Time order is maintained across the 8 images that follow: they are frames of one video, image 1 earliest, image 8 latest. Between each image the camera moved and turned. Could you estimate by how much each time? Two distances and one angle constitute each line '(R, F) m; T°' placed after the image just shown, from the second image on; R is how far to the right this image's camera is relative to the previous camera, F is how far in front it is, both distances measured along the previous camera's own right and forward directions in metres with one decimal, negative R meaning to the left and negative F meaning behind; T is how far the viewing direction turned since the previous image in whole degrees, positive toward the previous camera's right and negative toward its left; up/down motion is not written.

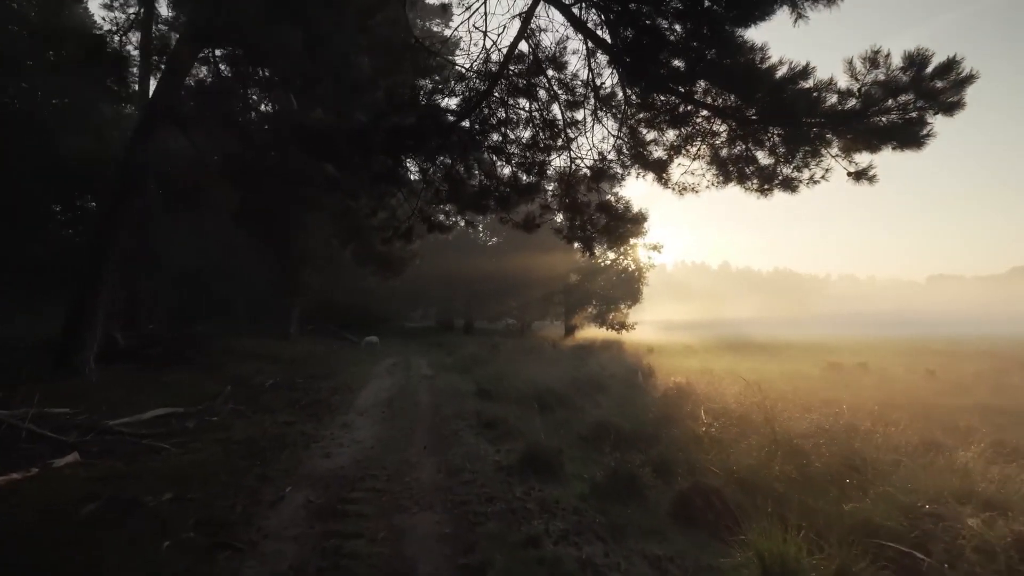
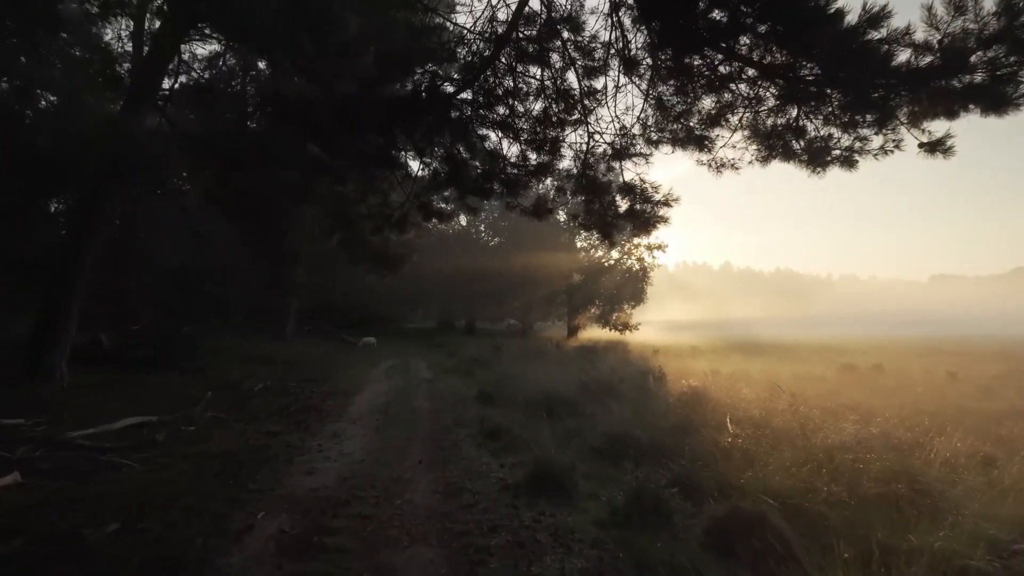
(-0.1, +1.0) m; 0°
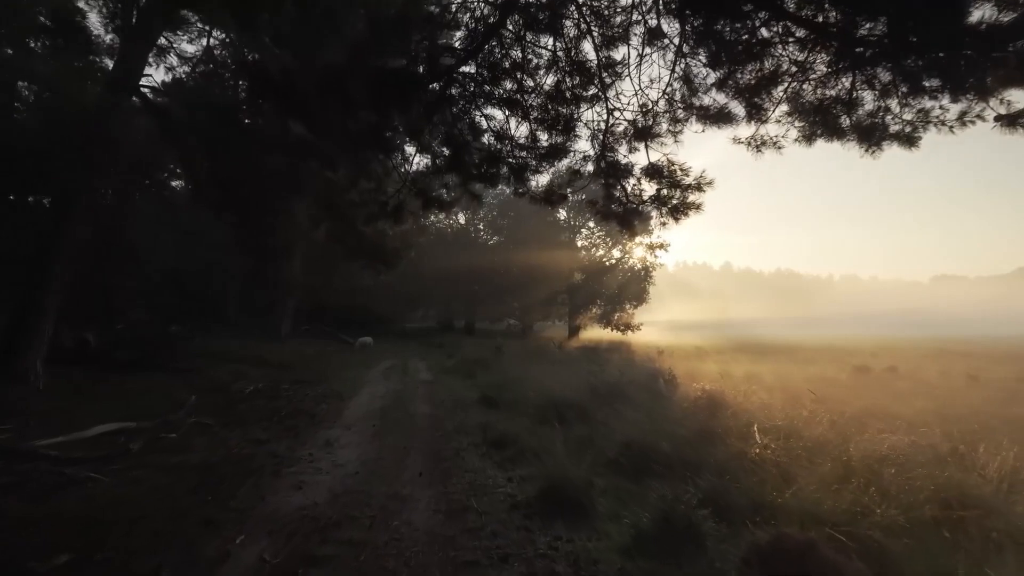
(-0.1, +0.8) m; 0°
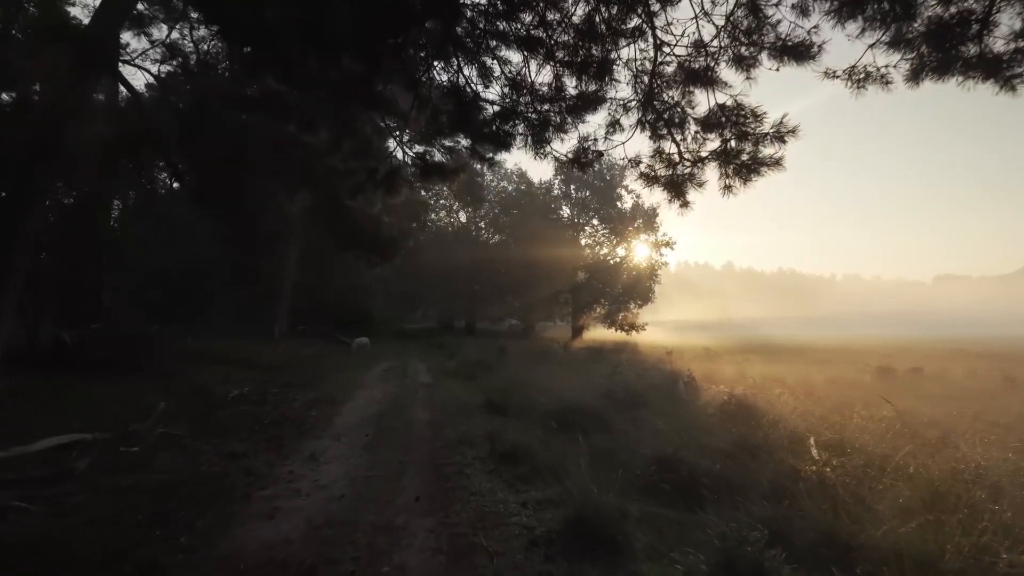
(-0.2, +1.3) m; 0°
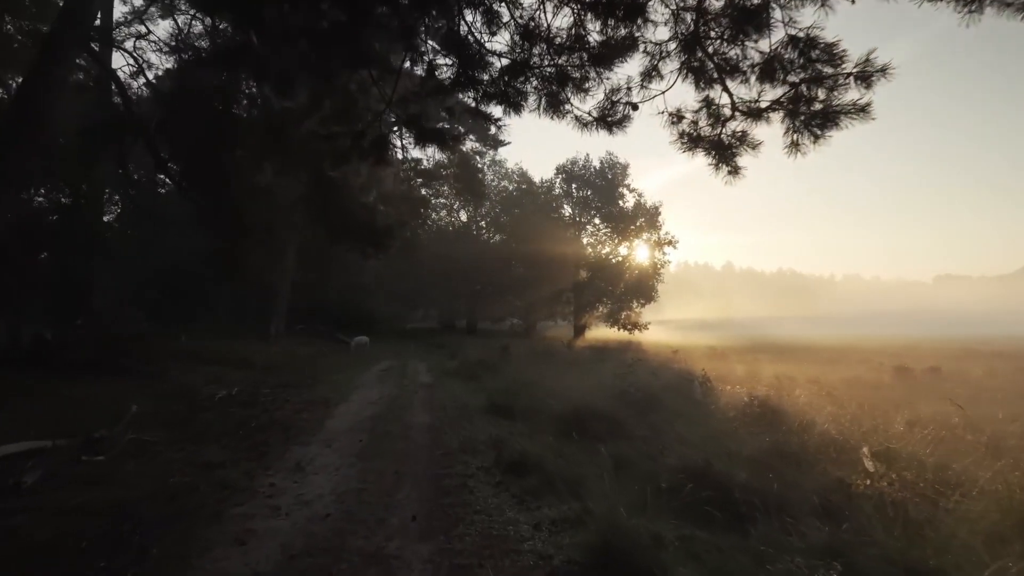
(-0.1, +0.9) m; 0°
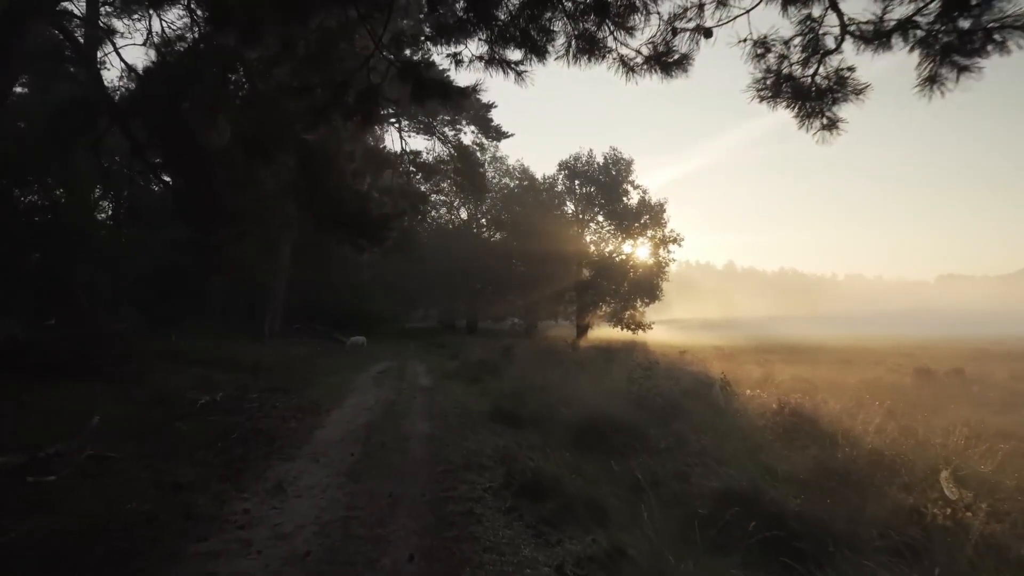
(-0.2, +1.1) m; 0°
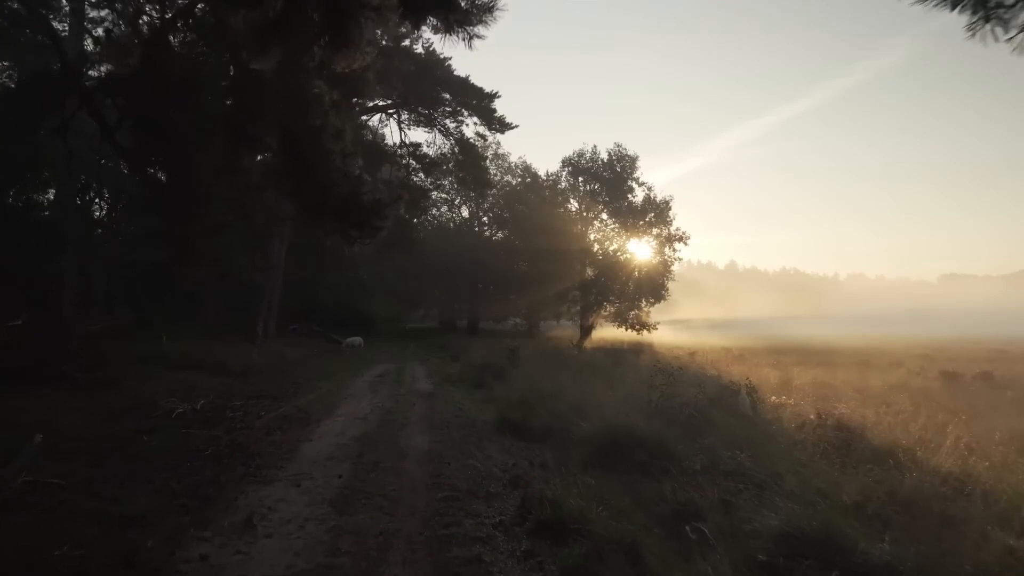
(-0.1, +1.2) m; 0°
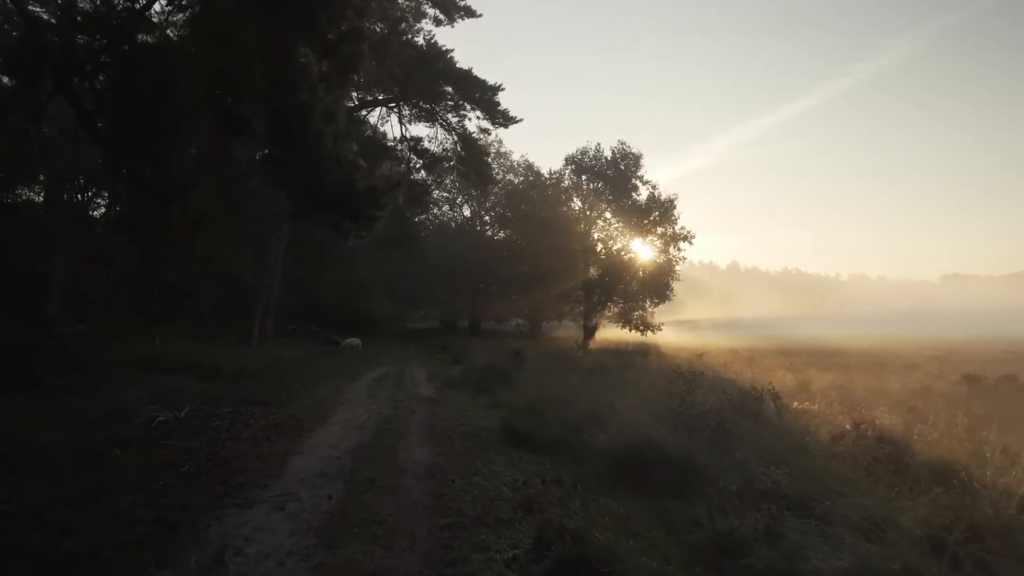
(-0.1, +0.9) m; 0°
